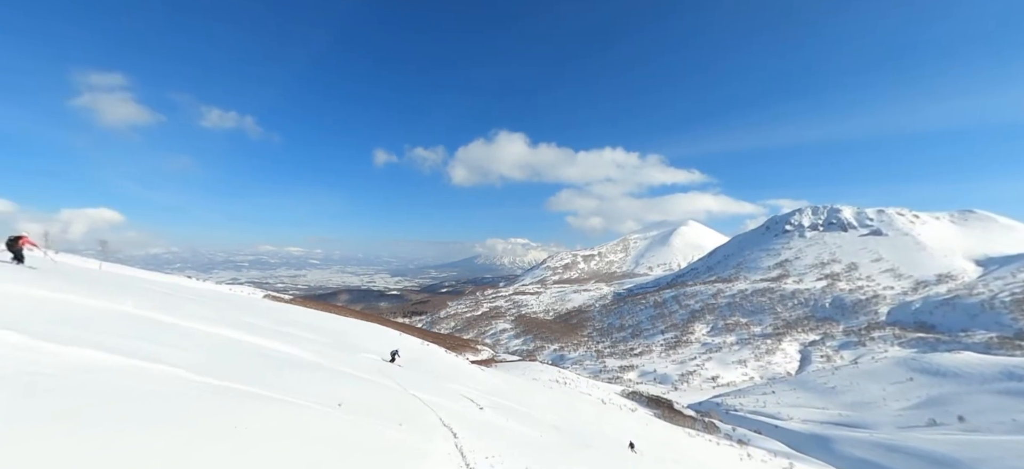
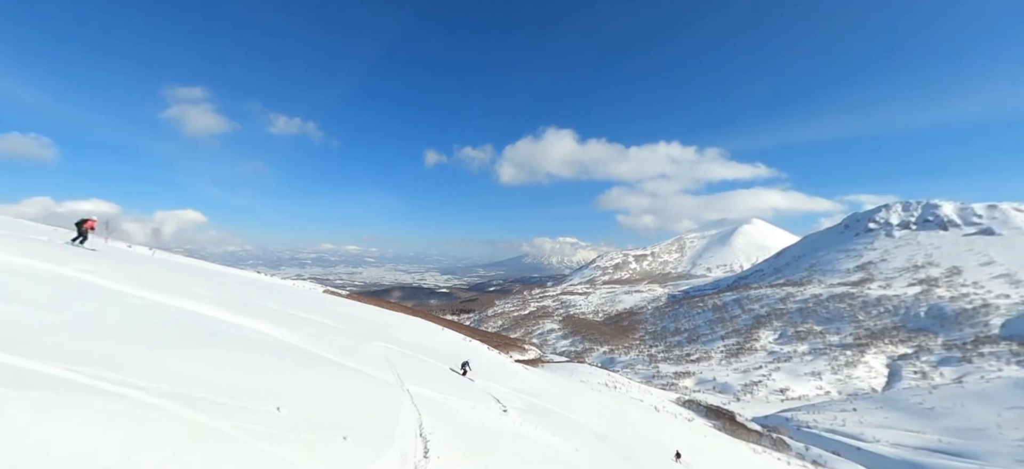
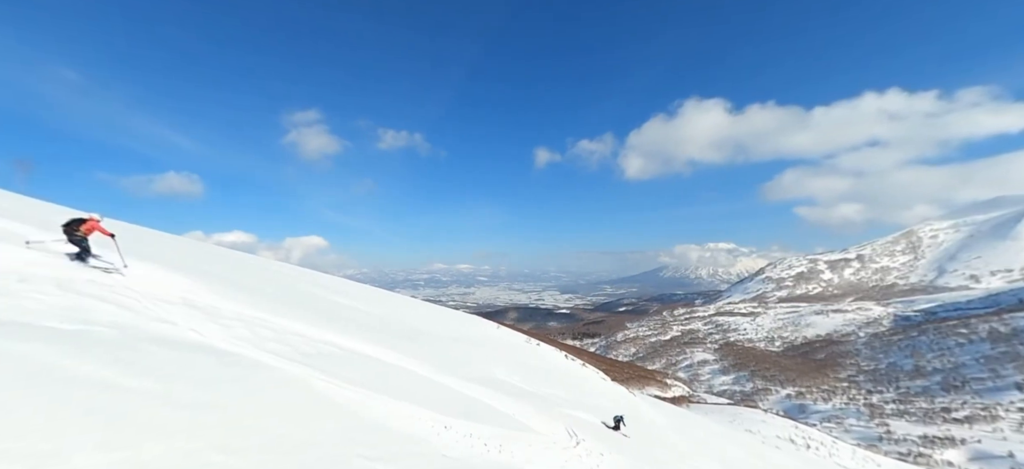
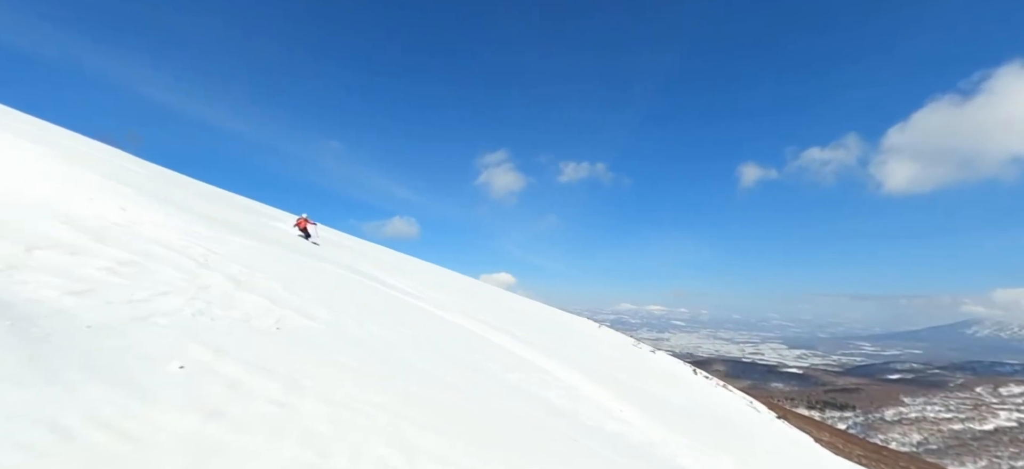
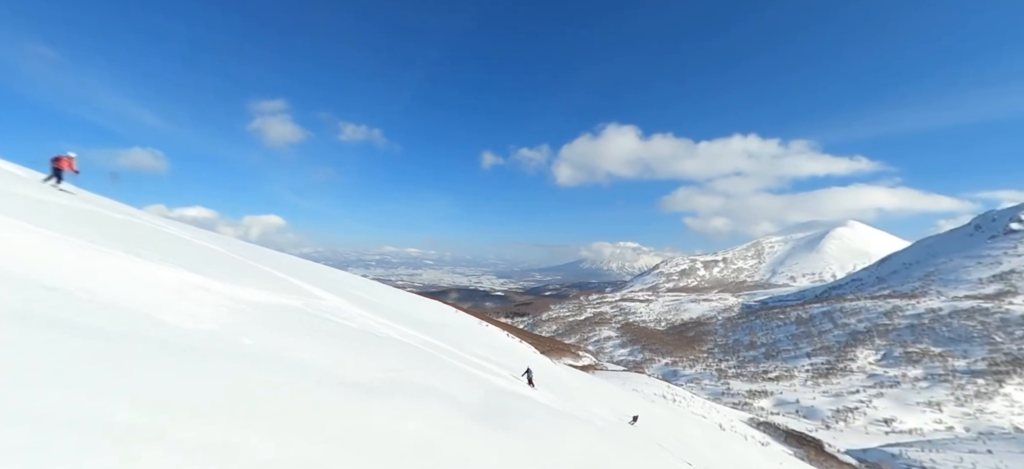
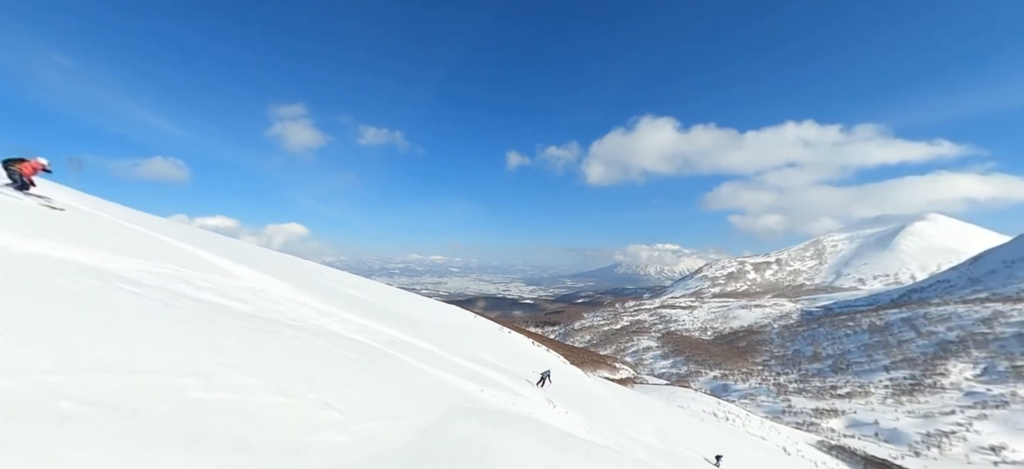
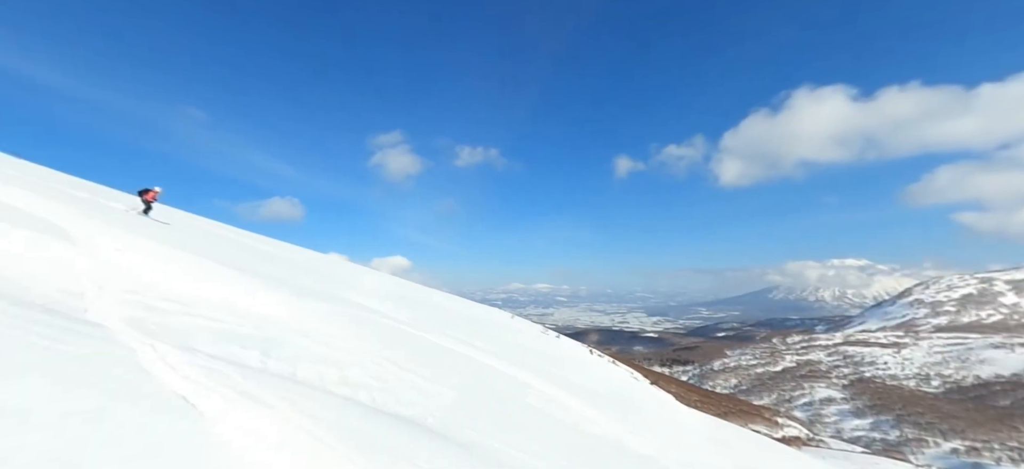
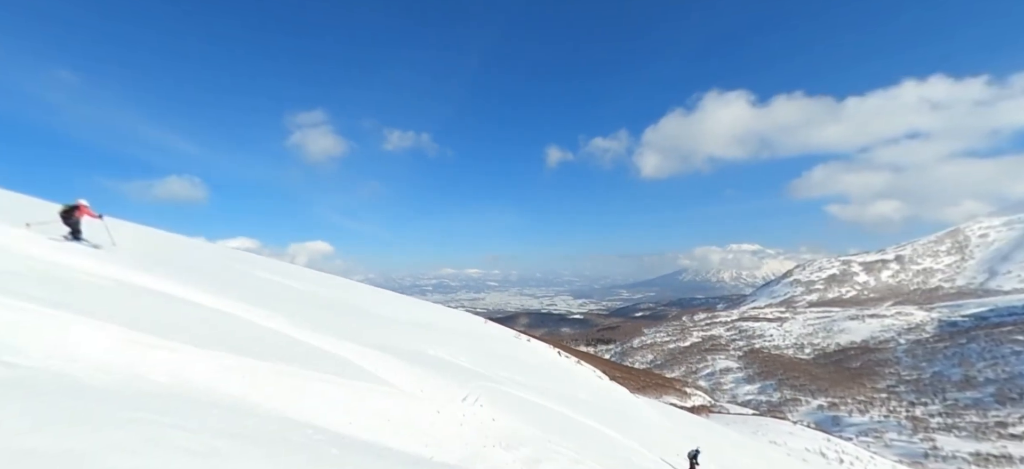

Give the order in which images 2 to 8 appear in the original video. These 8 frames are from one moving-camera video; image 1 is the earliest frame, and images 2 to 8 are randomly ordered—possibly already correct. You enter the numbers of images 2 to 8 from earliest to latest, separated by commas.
2, 5, 6, 3, 8, 7, 4
